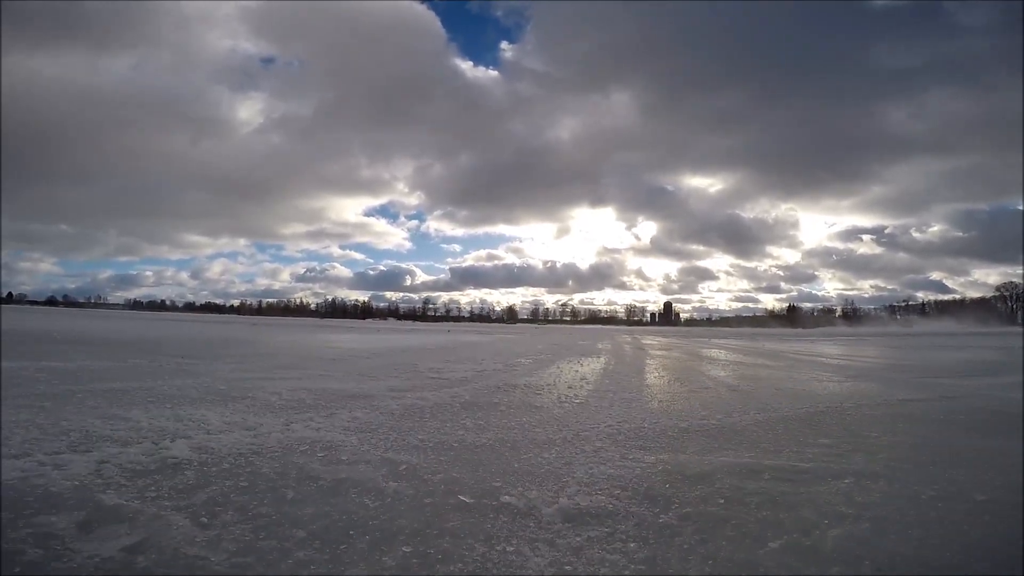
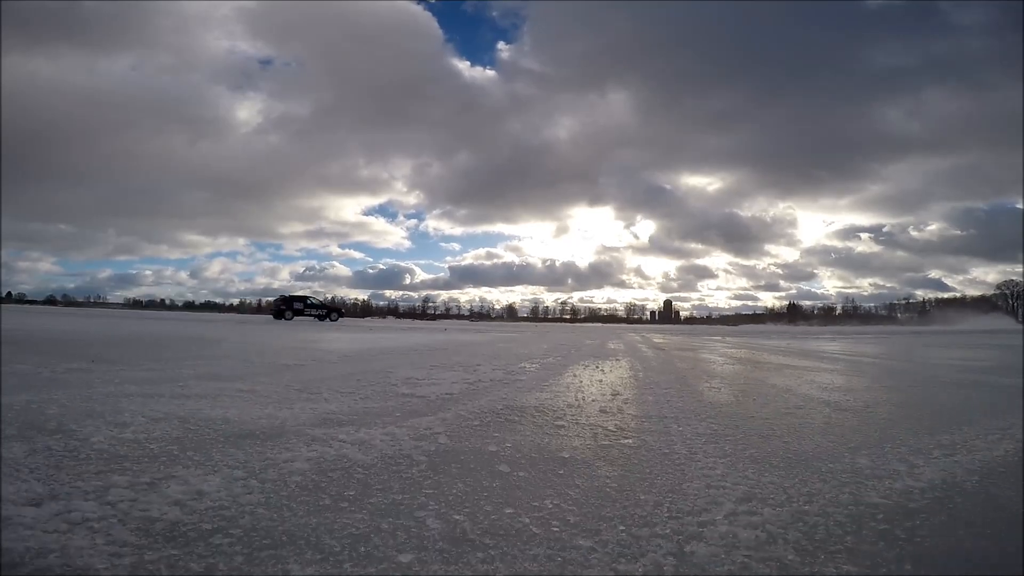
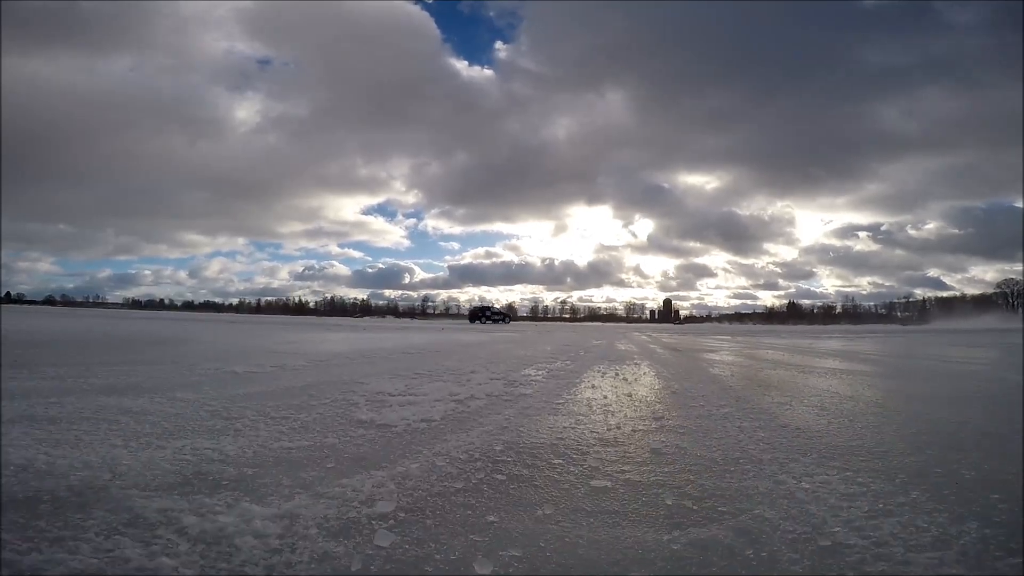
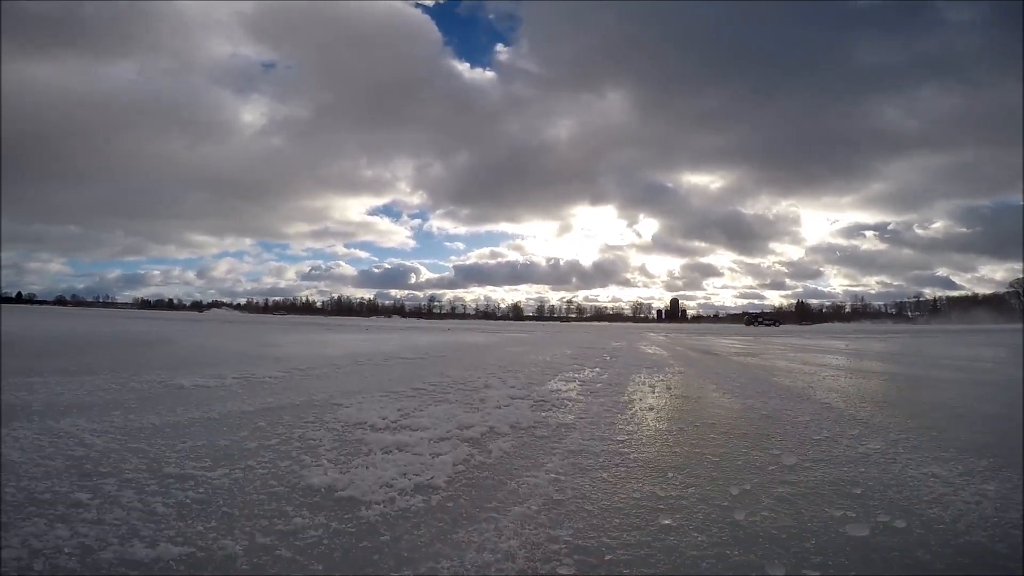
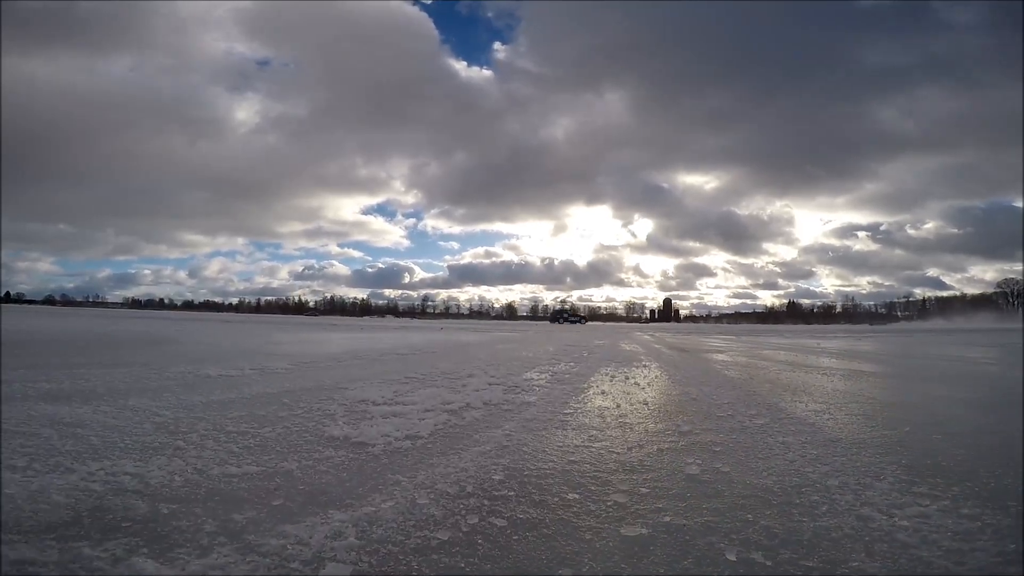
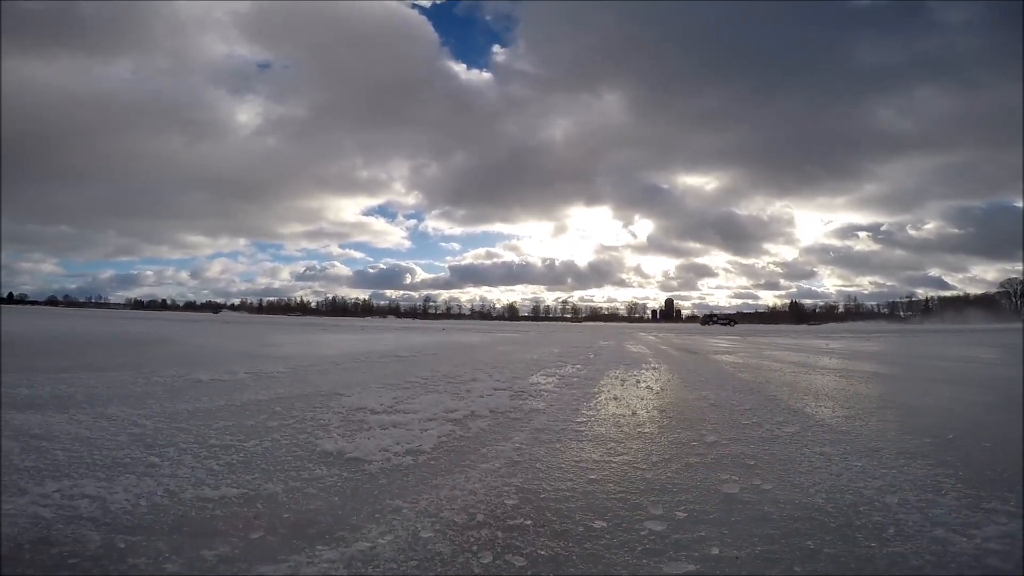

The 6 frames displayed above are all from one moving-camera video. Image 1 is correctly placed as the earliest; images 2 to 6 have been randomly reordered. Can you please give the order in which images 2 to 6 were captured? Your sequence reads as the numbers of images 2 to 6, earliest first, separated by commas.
2, 3, 5, 6, 4
